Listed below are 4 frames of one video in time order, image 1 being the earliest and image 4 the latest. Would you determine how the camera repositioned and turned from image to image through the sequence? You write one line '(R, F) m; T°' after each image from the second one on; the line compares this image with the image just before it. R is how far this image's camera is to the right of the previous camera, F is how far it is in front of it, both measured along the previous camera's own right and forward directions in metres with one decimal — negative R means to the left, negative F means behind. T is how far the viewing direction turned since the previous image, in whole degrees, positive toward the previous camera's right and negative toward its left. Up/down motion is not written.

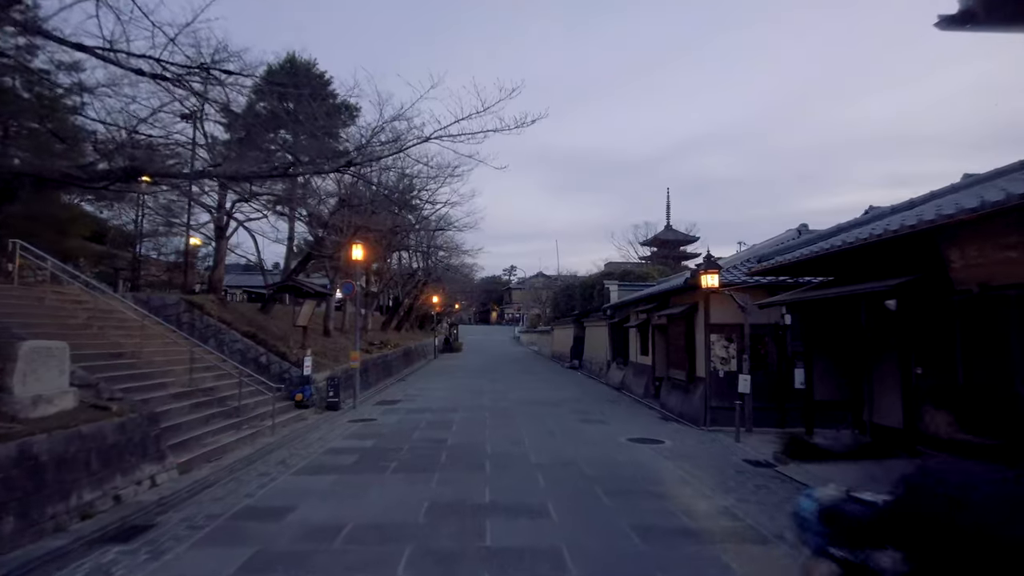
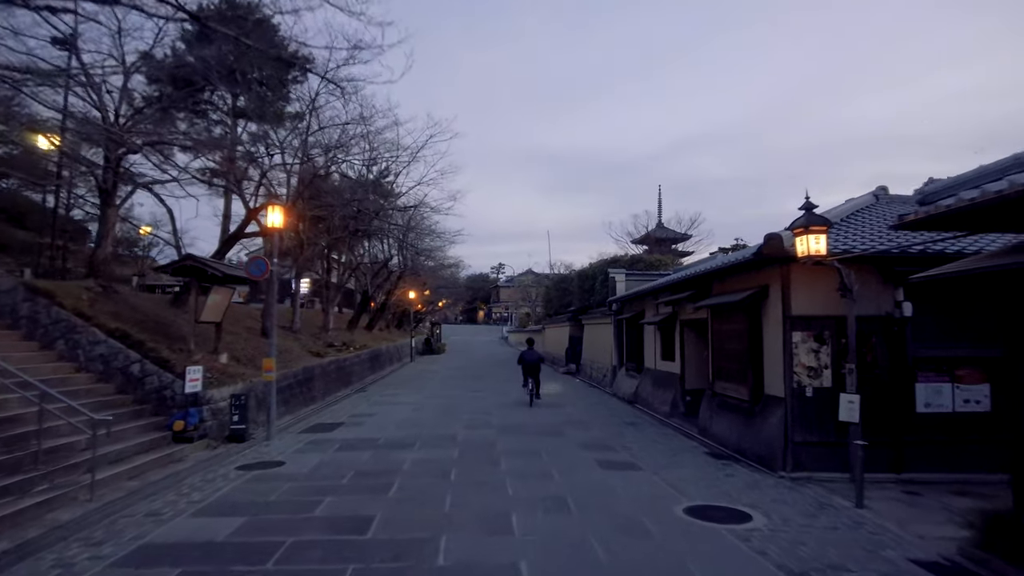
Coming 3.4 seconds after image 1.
(+0.1, +4.9) m; +1°
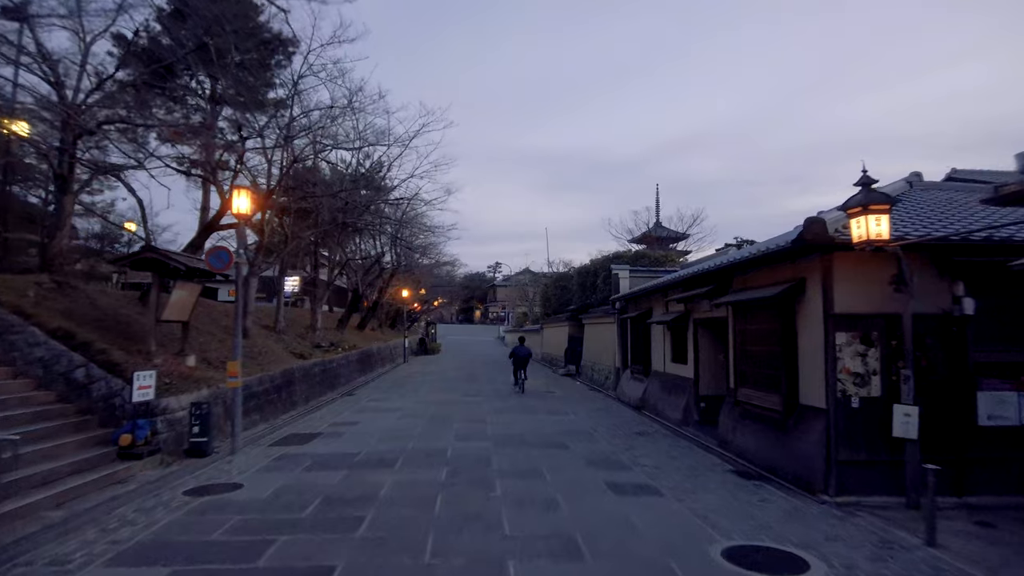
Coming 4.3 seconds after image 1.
(0.0, +1.4) m; 0°
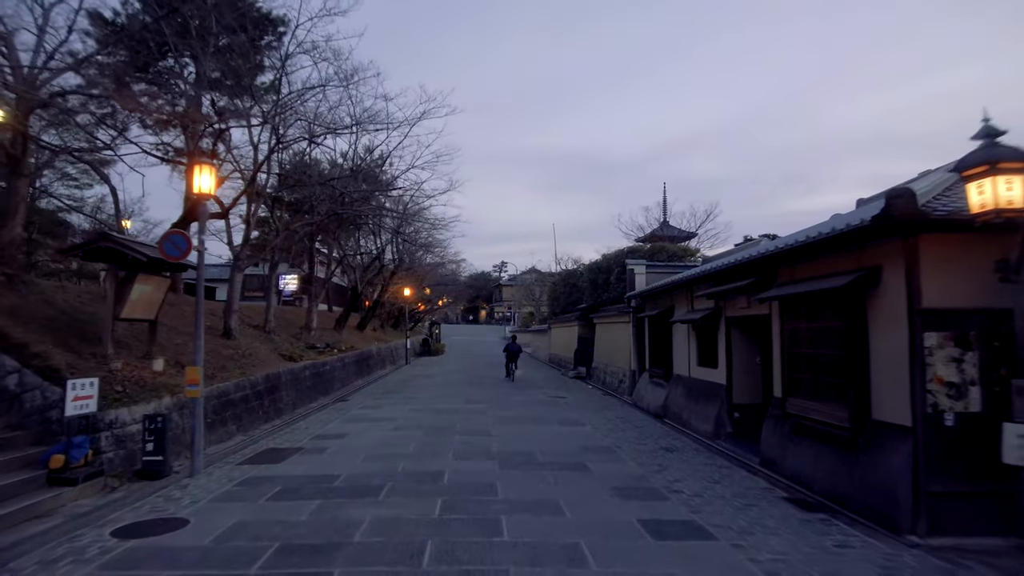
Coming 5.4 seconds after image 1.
(0.0, +1.6) m; 0°
